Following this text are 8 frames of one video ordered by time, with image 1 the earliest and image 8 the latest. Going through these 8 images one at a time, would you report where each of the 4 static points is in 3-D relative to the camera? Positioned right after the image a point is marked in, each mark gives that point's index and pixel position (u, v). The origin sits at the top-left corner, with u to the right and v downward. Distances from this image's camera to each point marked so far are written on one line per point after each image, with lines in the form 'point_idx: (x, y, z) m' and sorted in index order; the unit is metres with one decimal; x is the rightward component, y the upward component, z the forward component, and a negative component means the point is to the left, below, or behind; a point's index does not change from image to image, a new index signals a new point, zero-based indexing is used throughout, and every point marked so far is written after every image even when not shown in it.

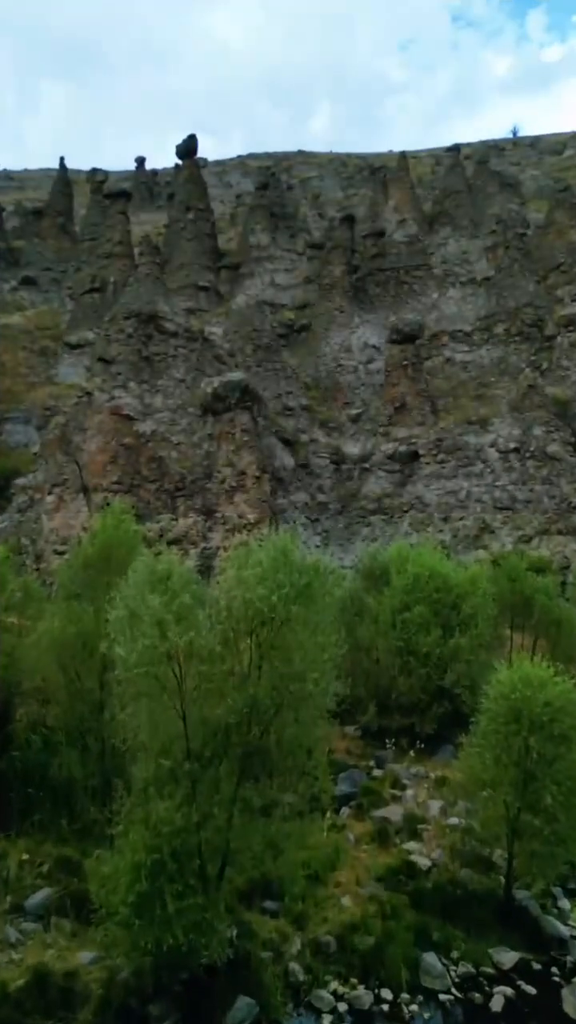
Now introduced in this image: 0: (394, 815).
0: (+1.7, -4.9, +11.6) m
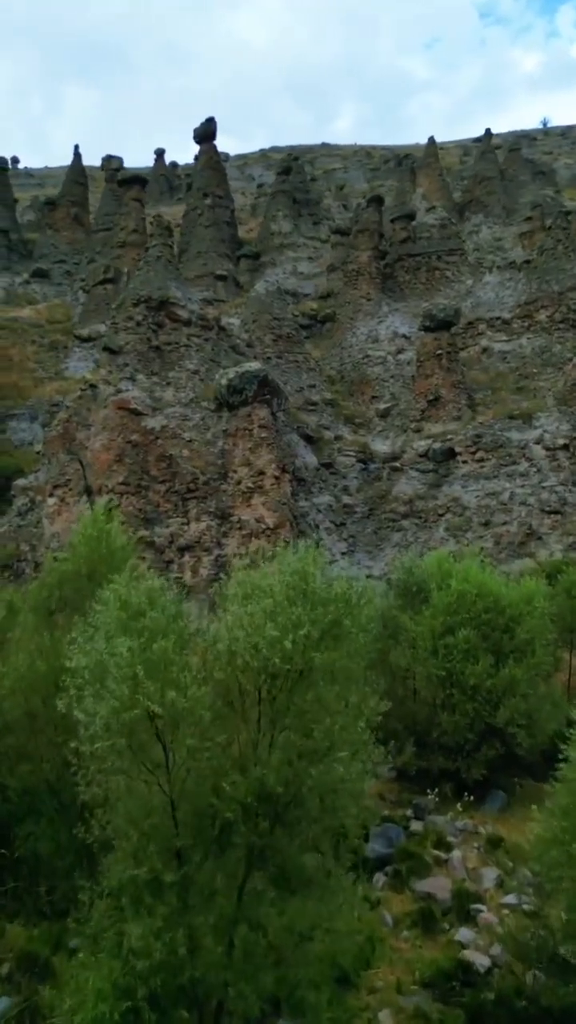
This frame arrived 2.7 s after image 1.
0: (+2.0, -5.0, +9.5) m
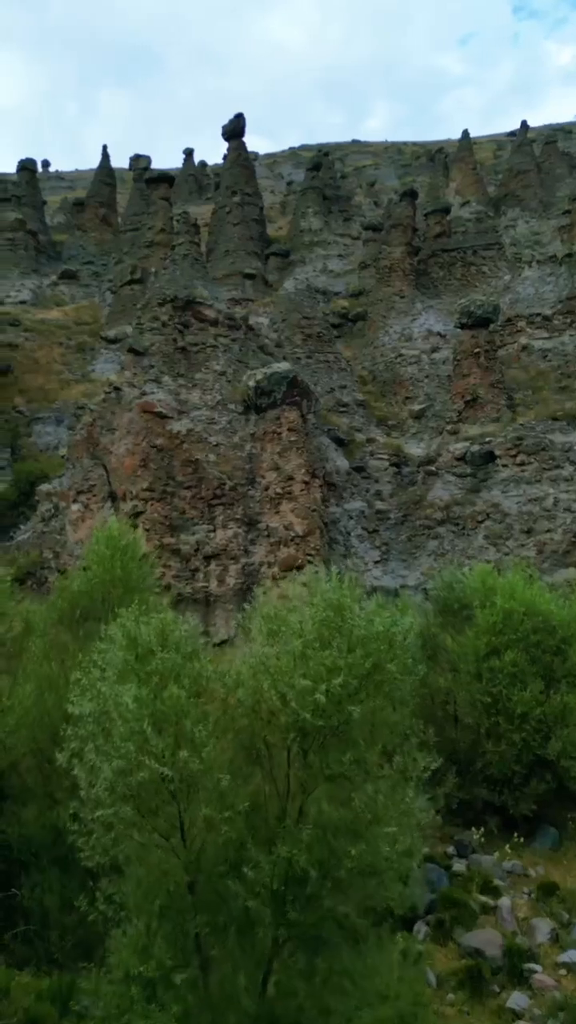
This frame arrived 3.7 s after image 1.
0: (+2.4, -5.2, +8.6) m
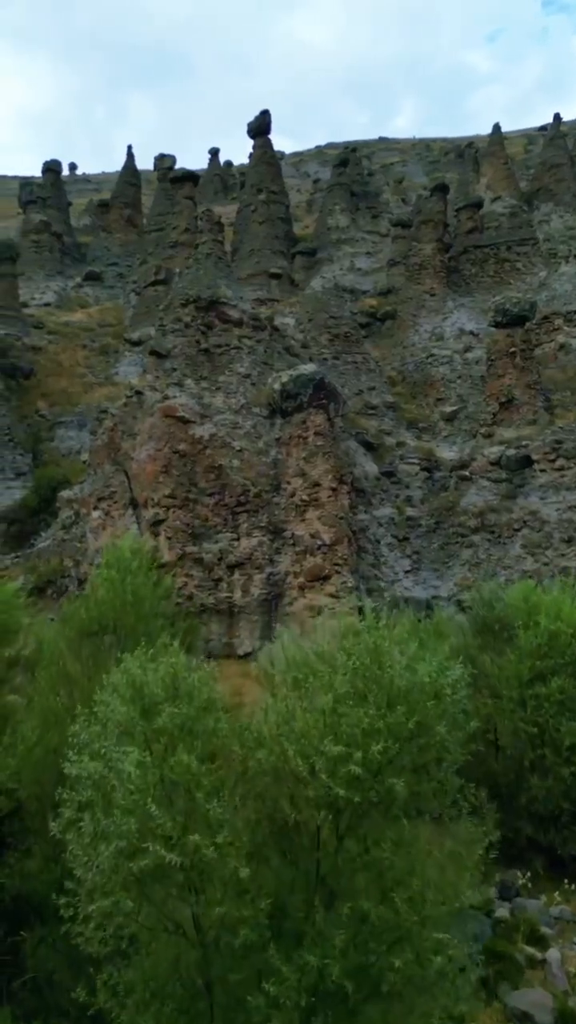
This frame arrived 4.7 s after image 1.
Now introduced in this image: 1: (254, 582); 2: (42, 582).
0: (+2.7, -5.4, +7.8) m
1: (-0.8, -1.7, +17.7) m
2: (-6.5, -1.8, +18.8) m
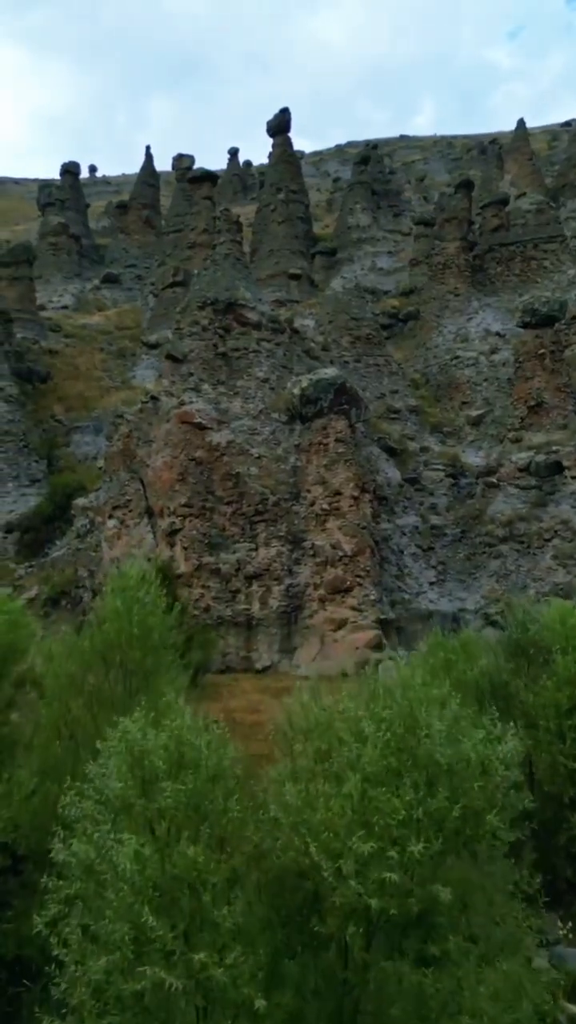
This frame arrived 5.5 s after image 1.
0: (+2.9, -5.6, +7.1) m
1: (-0.4, -1.9, +17.1) m
2: (-6.0, -2.1, +18.4) m
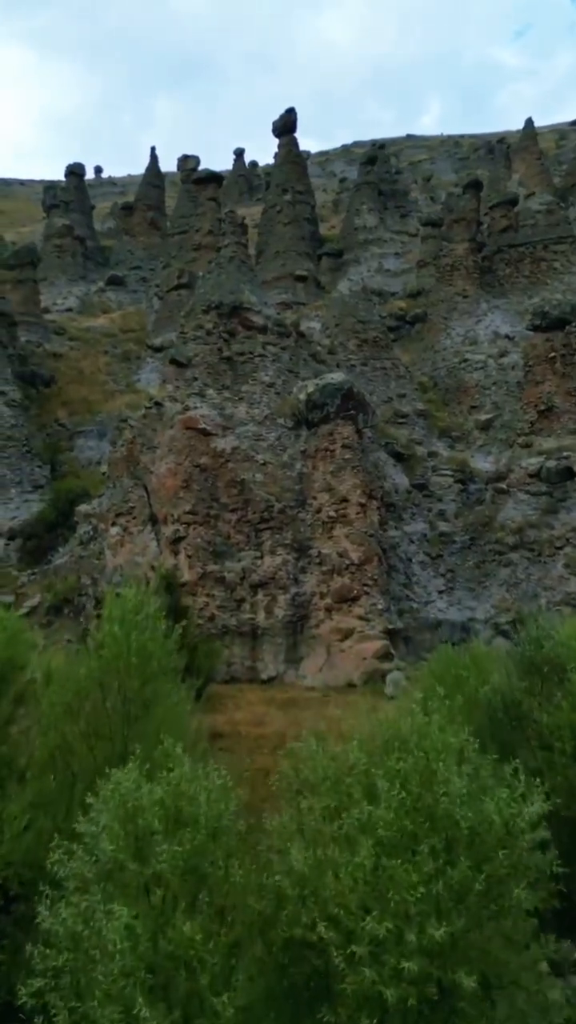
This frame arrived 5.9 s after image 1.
0: (+3.0, -5.8, +6.7) m
1: (-0.2, -2.1, +16.8) m
2: (-5.8, -2.2, +18.1) m
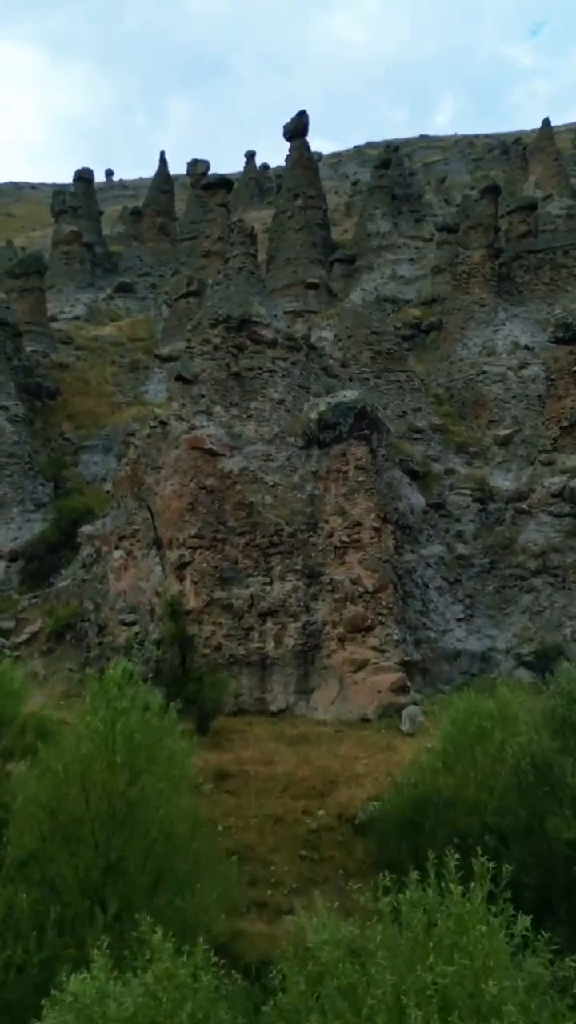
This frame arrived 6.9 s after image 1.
0: (+3.0, -6.3, +5.9) m
1: (0.0, -2.7, +16.0) m
2: (-5.5, -2.8, +17.4) m
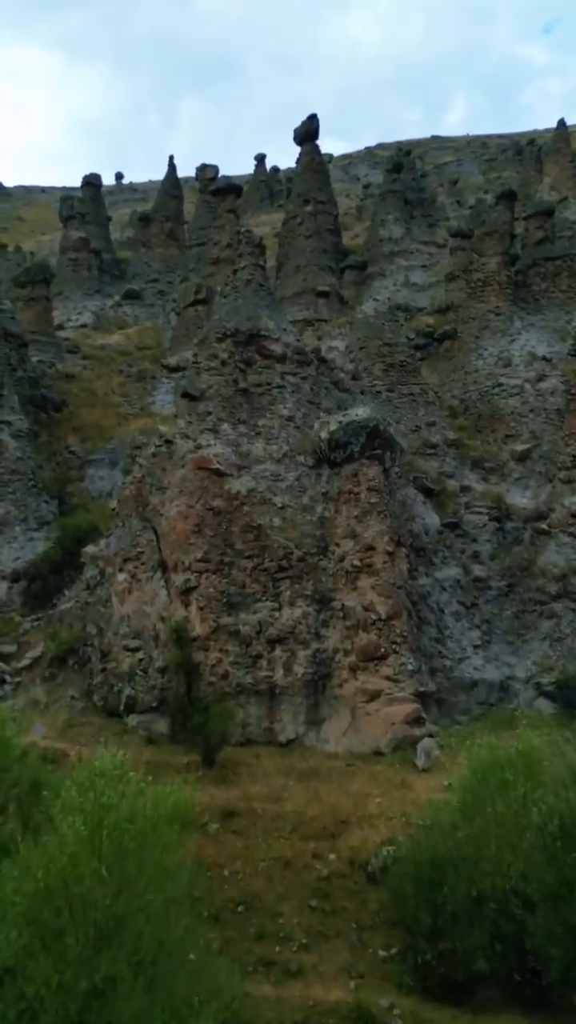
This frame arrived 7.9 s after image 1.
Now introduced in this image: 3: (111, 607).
0: (+3.1, -6.8, +5.2) m
1: (+0.2, -3.2, +15.4) m
2: (-5.3, -3.3, +16.9) m
3: (-4.1, -2.2, +16.7) m
